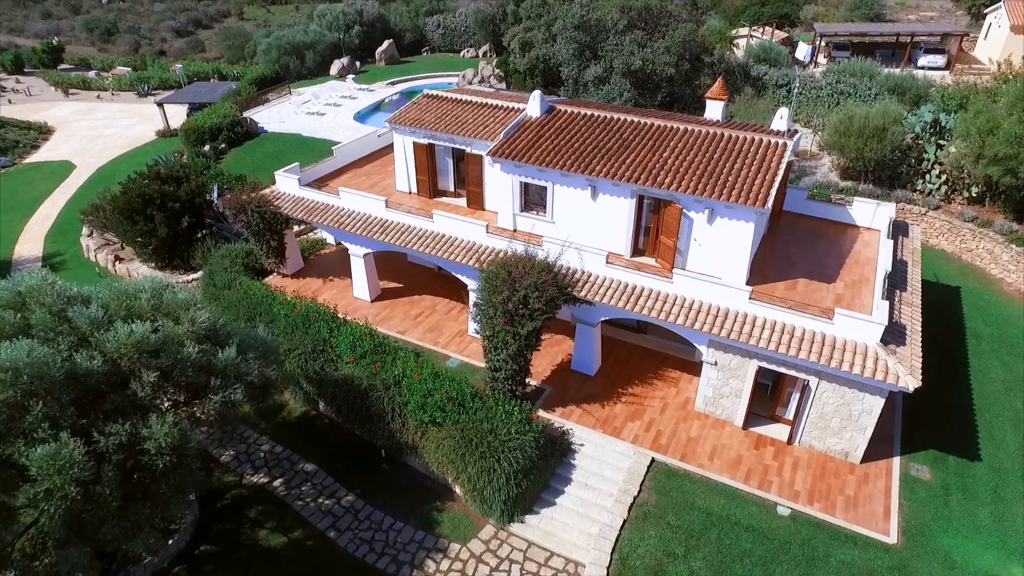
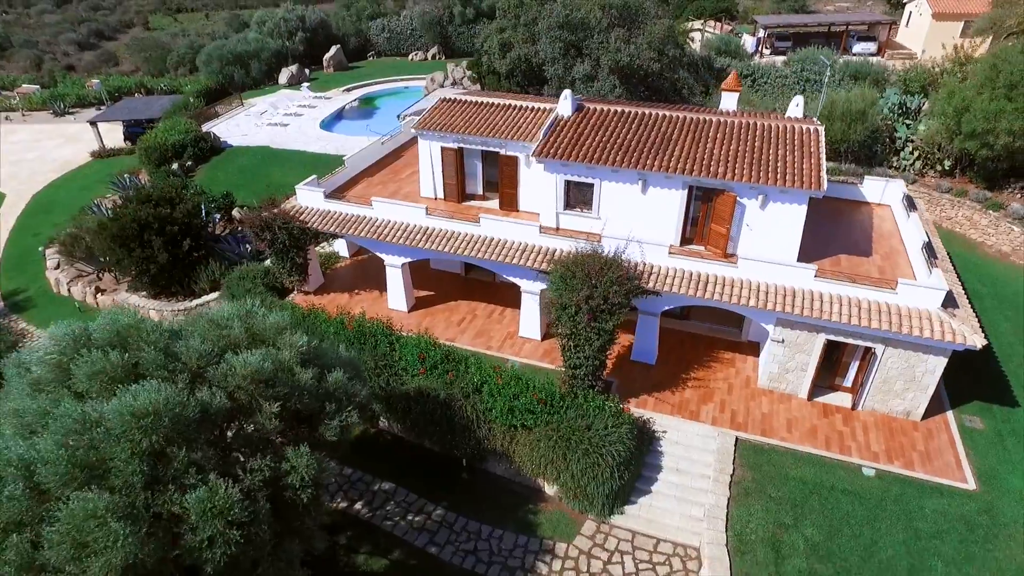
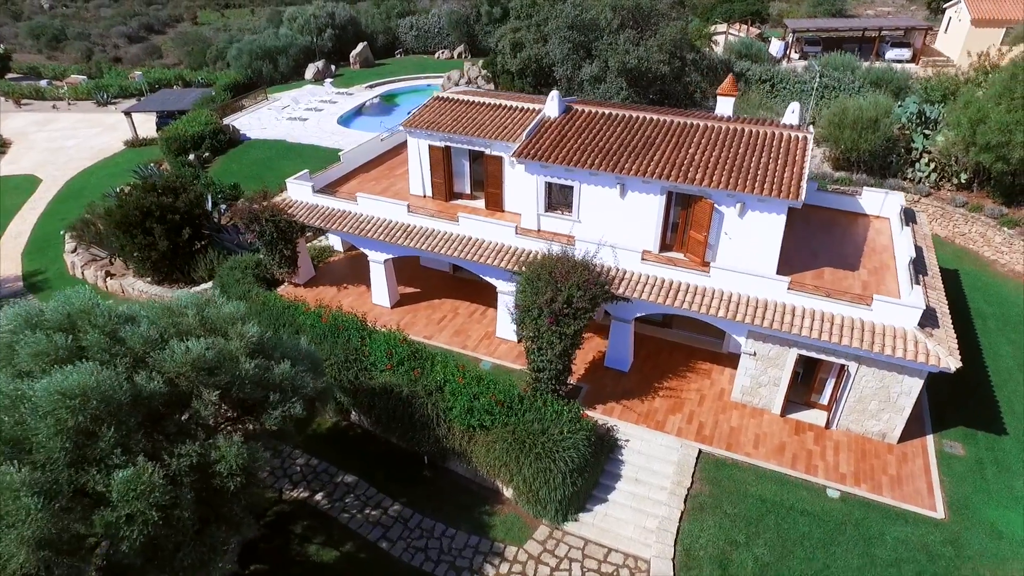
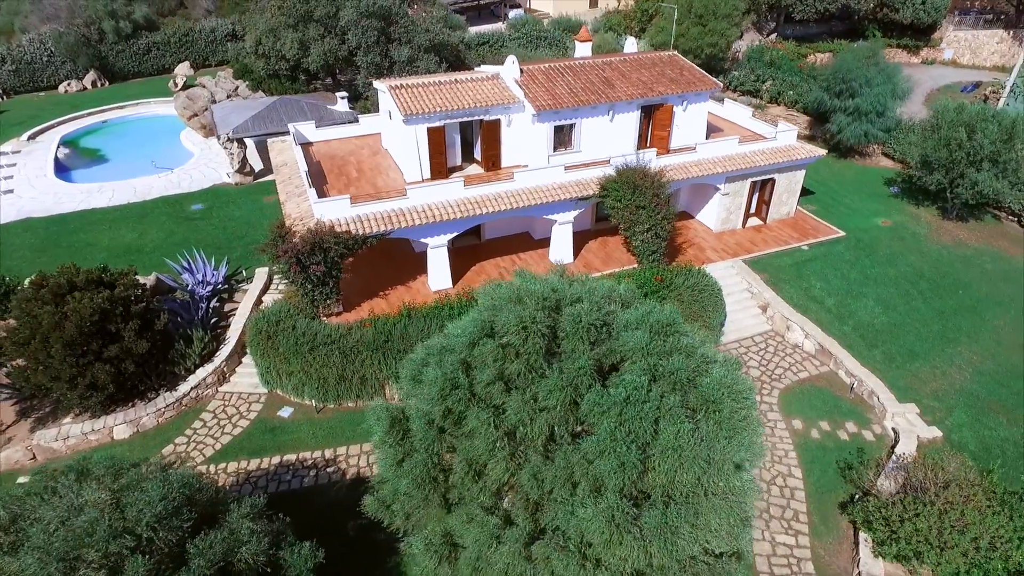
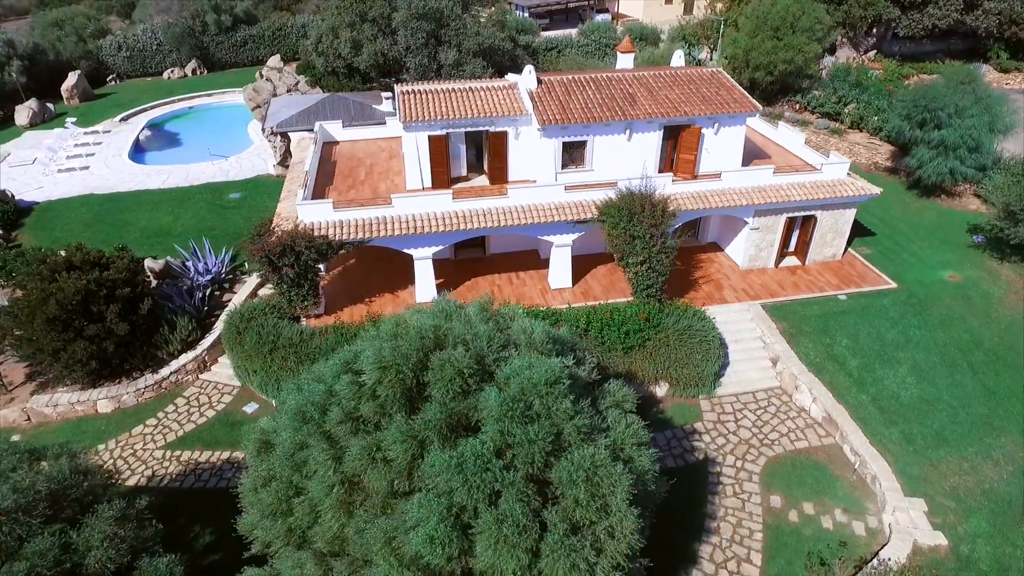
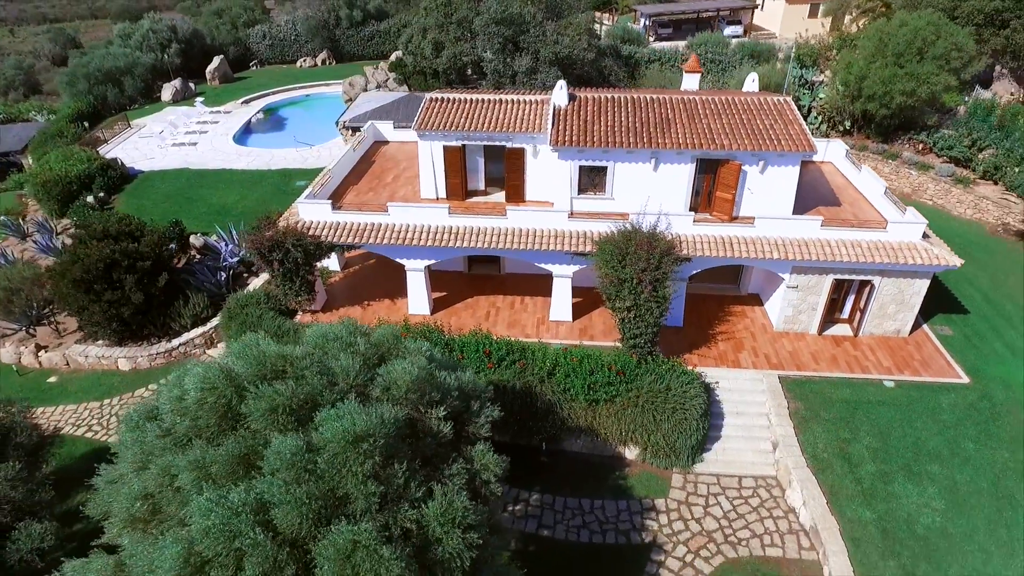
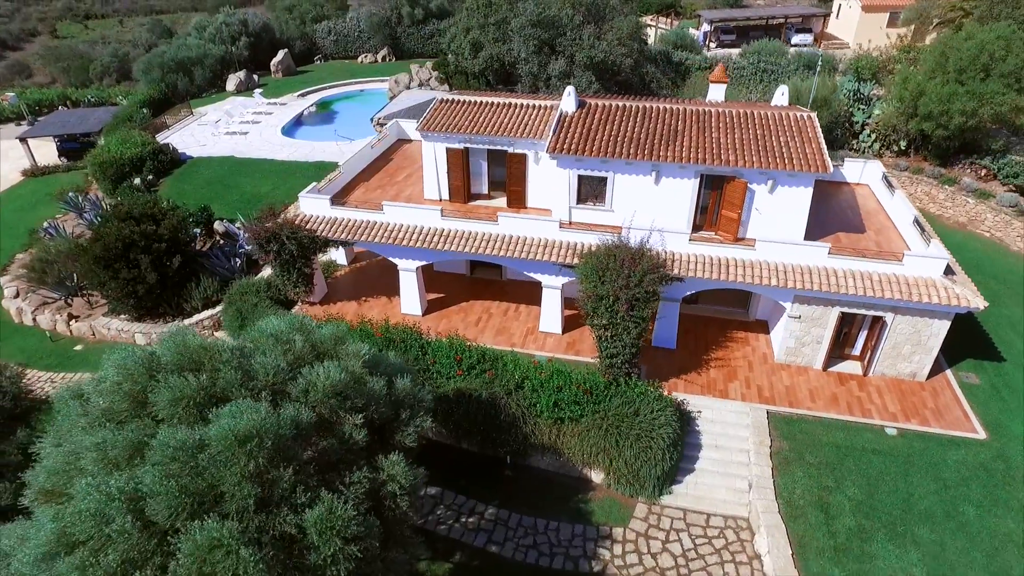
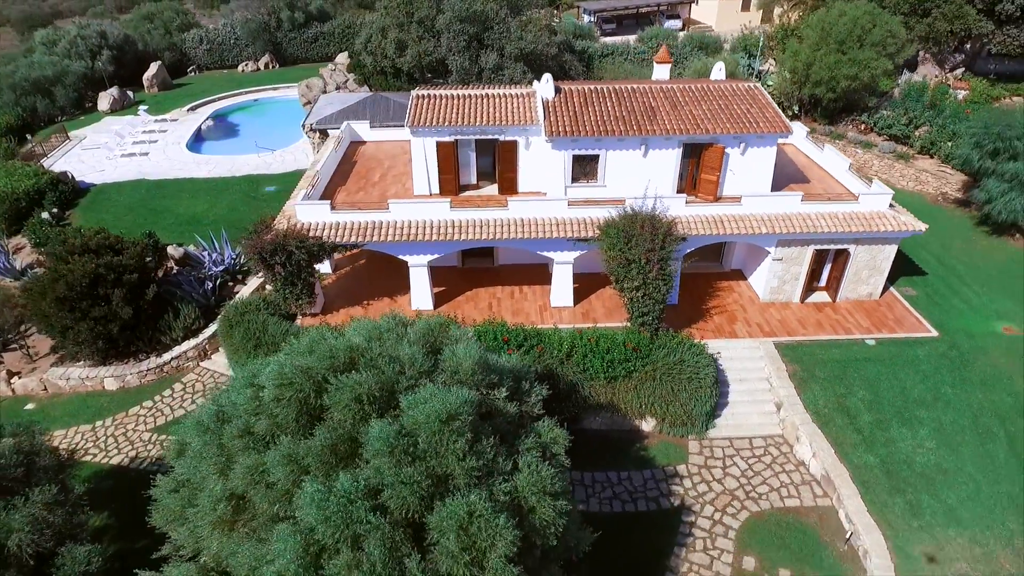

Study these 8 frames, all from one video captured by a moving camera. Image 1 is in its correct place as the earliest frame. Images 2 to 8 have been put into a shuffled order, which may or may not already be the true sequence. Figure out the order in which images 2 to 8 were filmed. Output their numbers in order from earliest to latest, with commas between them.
3, 2, 7, 6, 8, 5, 4
